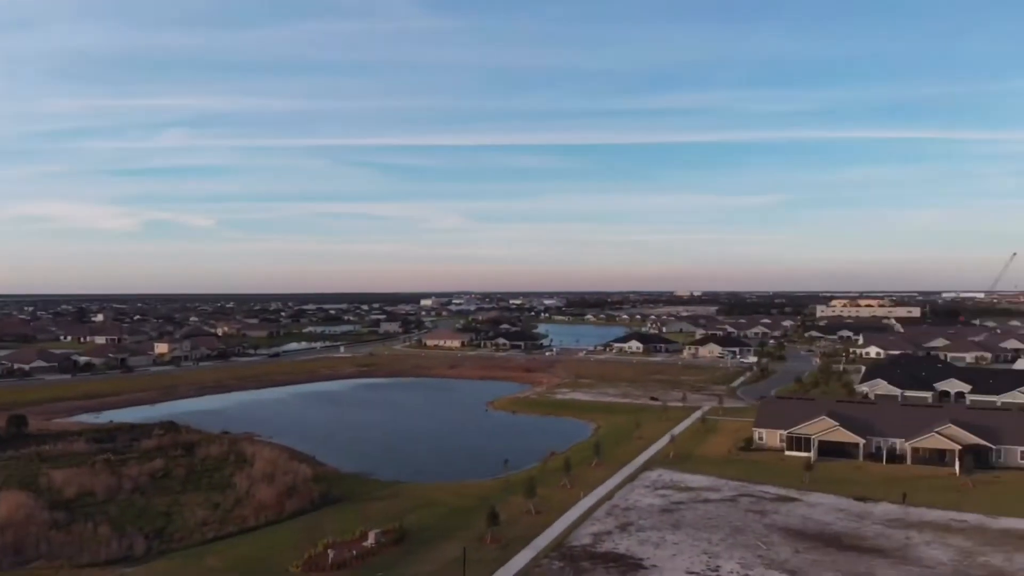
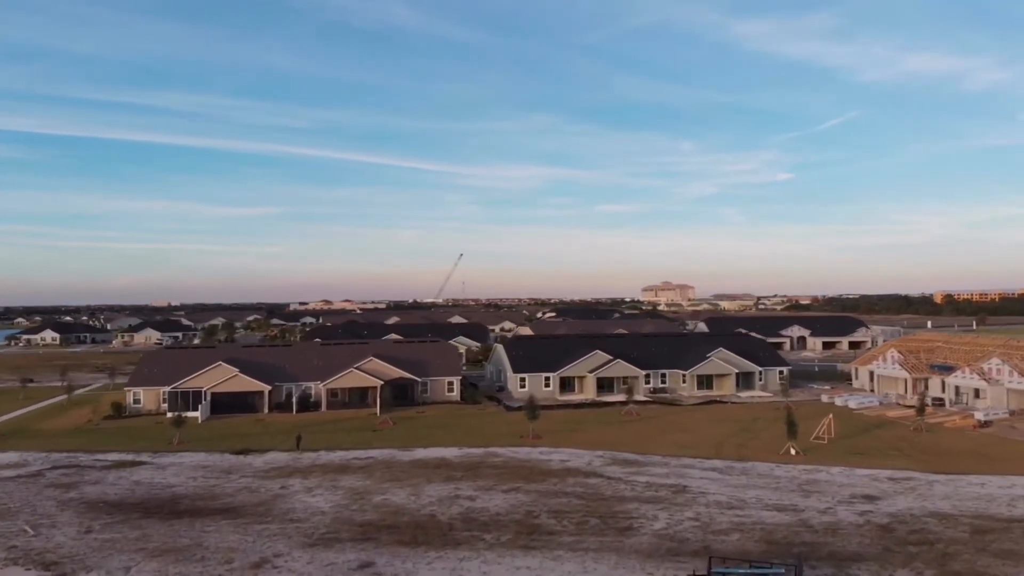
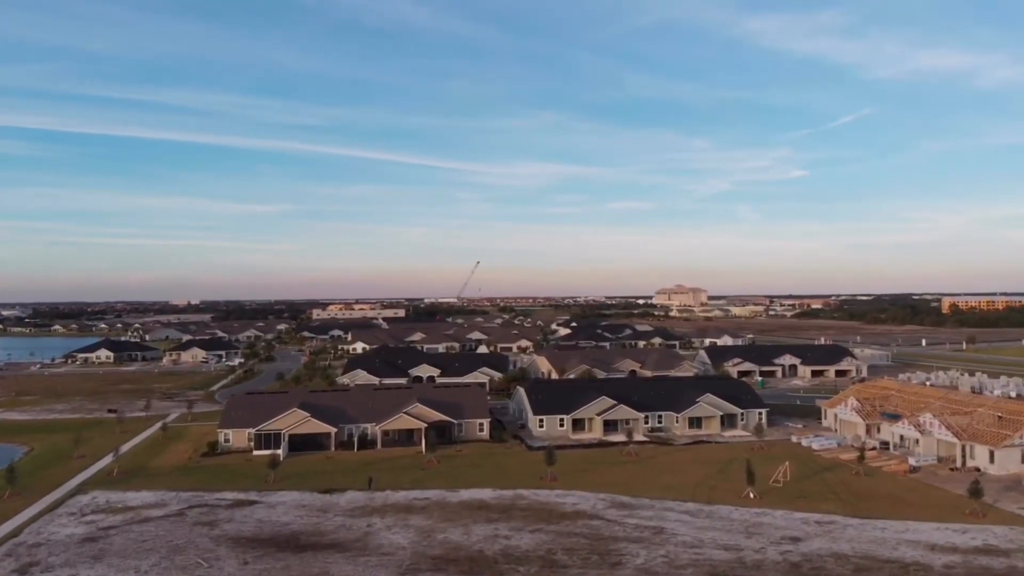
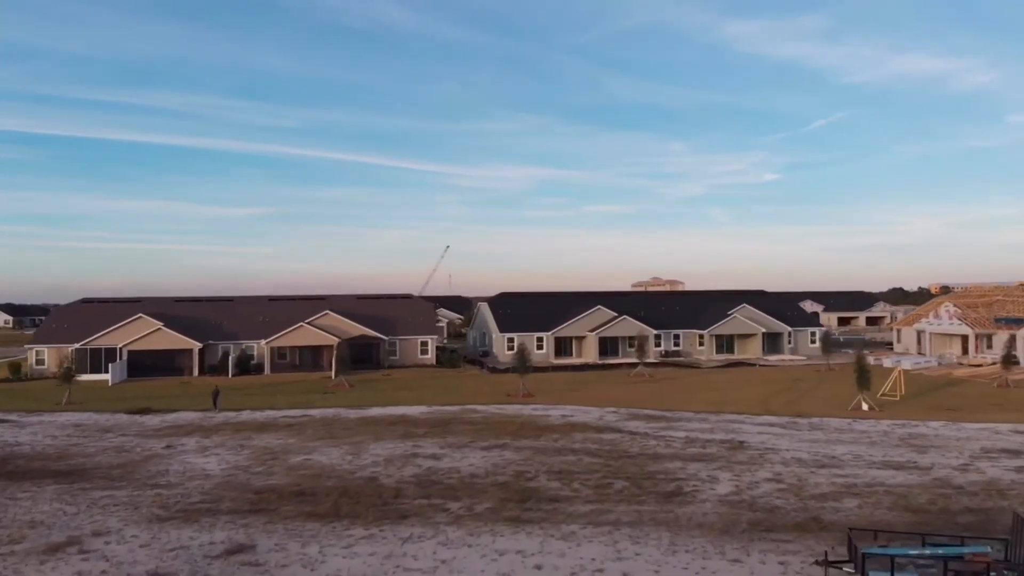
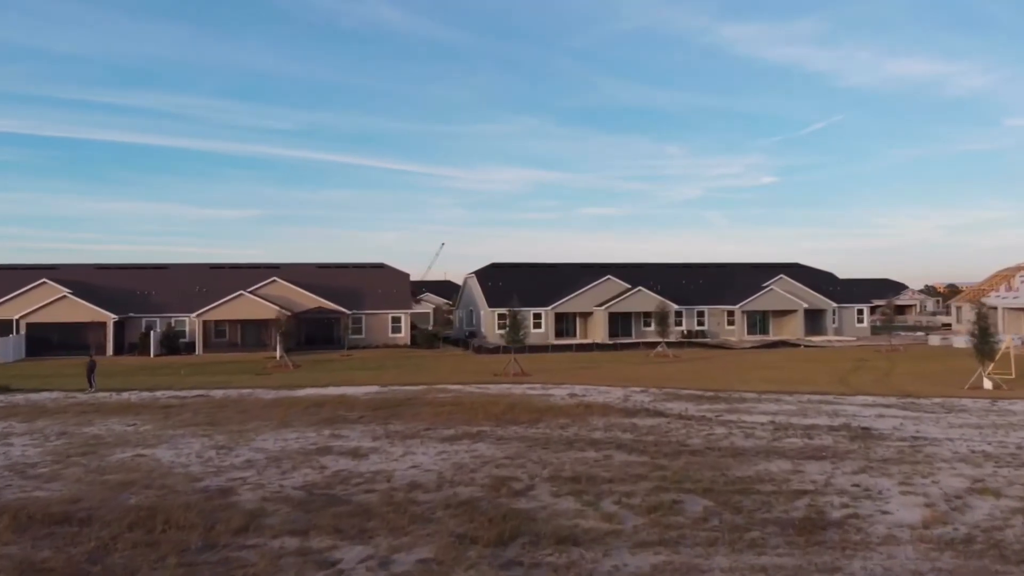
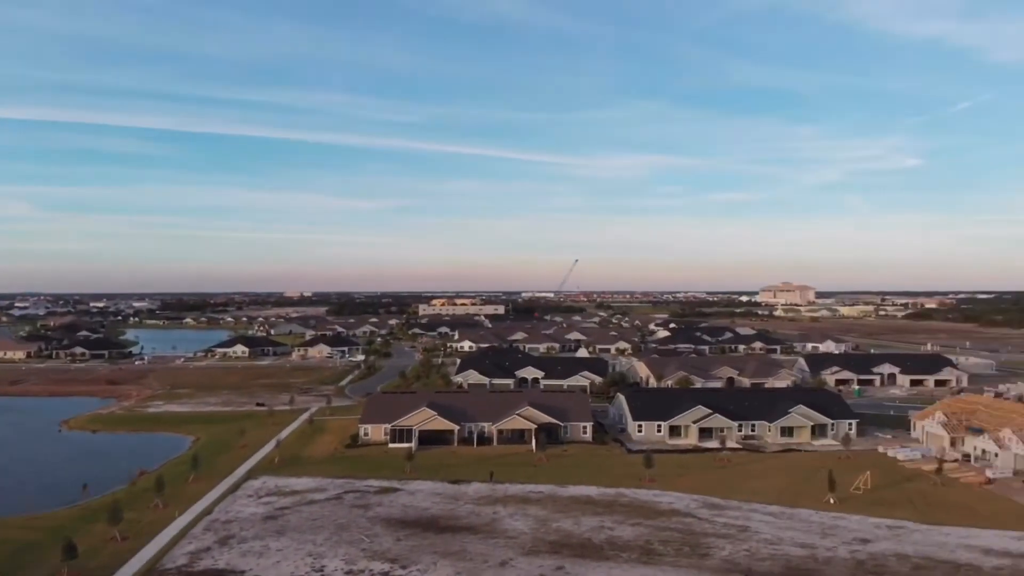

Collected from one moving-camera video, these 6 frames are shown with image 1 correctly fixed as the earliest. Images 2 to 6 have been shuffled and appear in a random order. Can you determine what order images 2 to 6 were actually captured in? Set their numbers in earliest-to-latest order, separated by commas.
6, 3, 2, 4, 5
